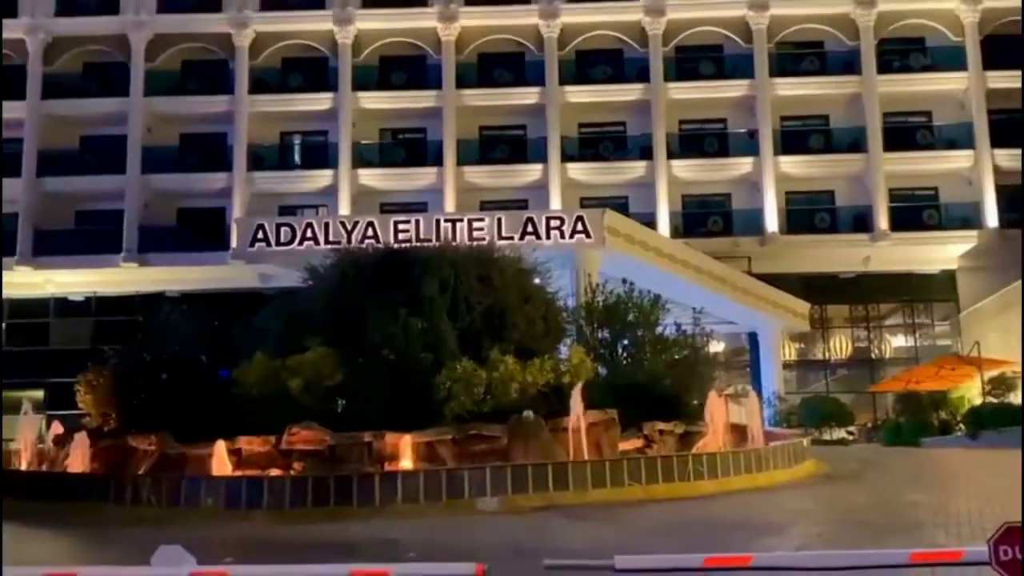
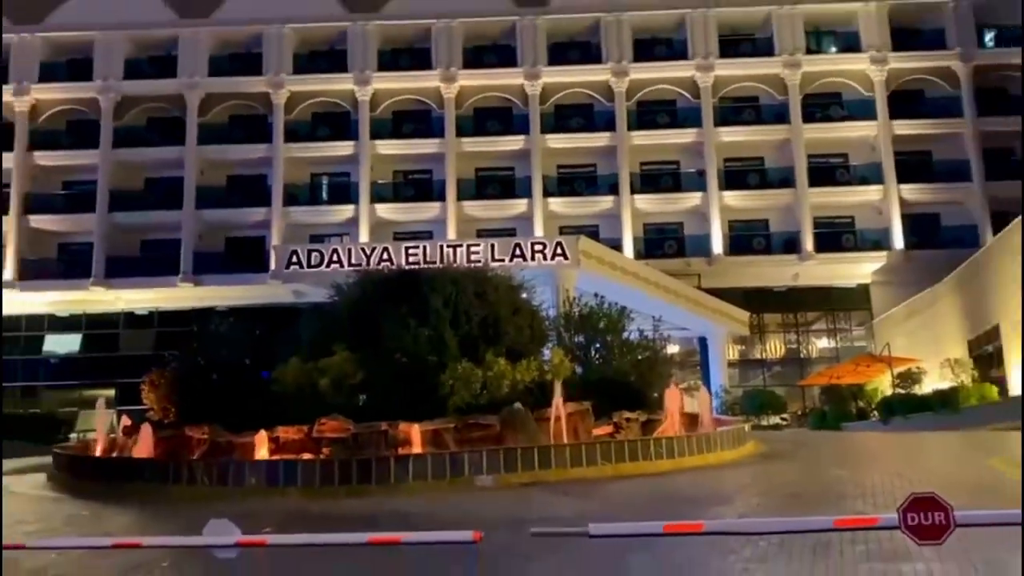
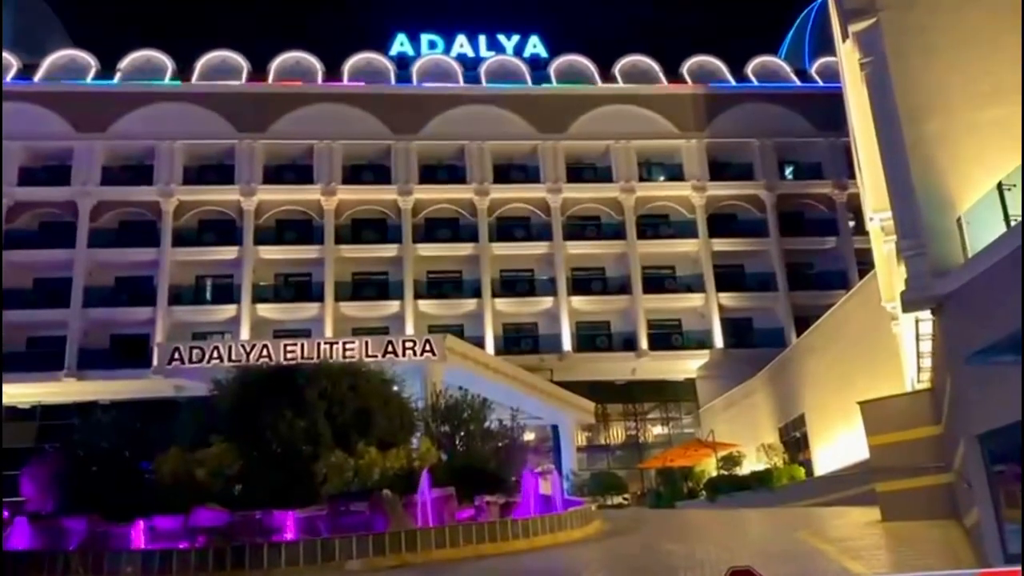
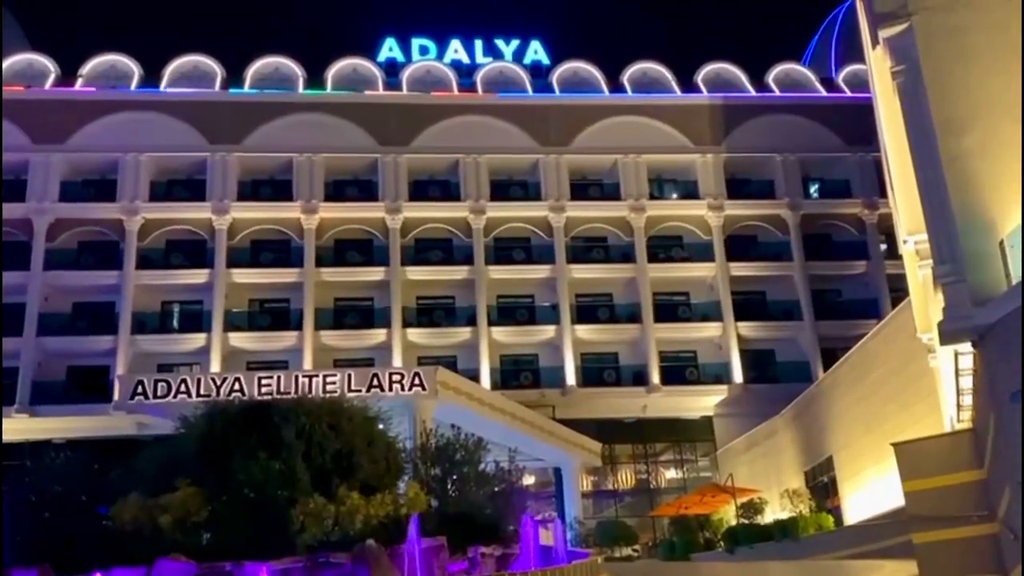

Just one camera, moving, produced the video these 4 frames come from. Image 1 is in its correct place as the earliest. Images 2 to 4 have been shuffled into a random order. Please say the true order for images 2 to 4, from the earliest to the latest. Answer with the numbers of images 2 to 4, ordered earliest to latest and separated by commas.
2, 3, 4
